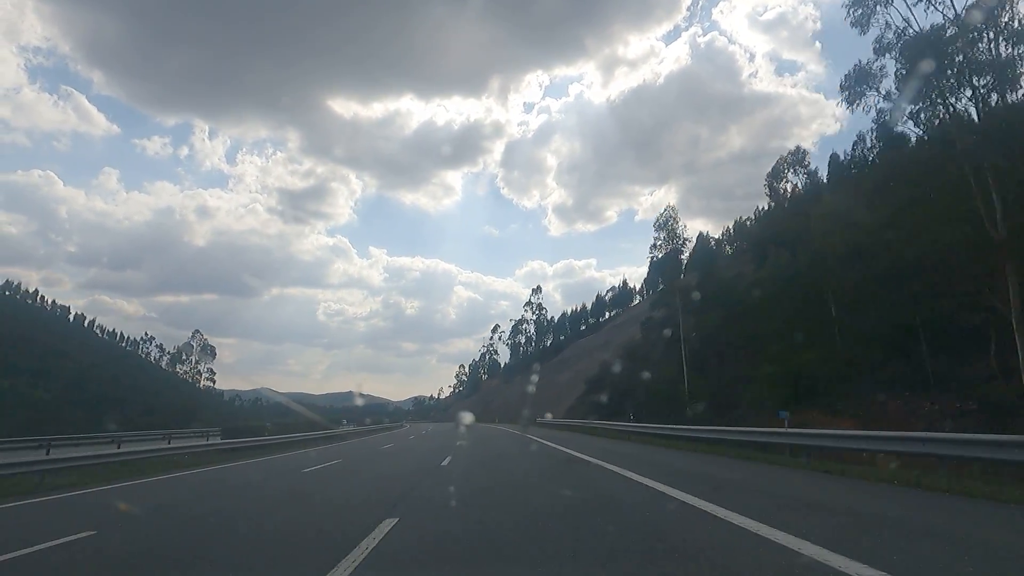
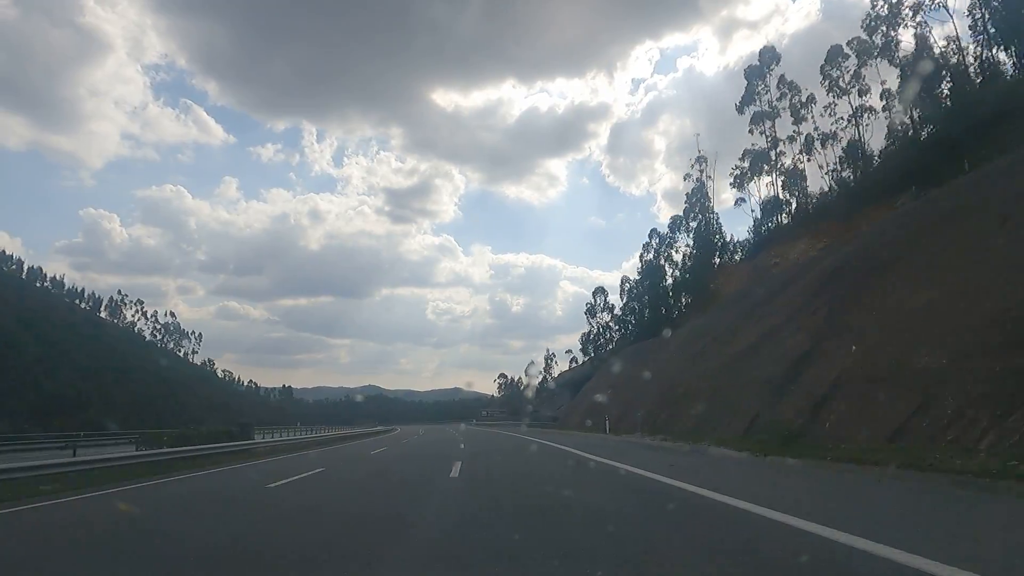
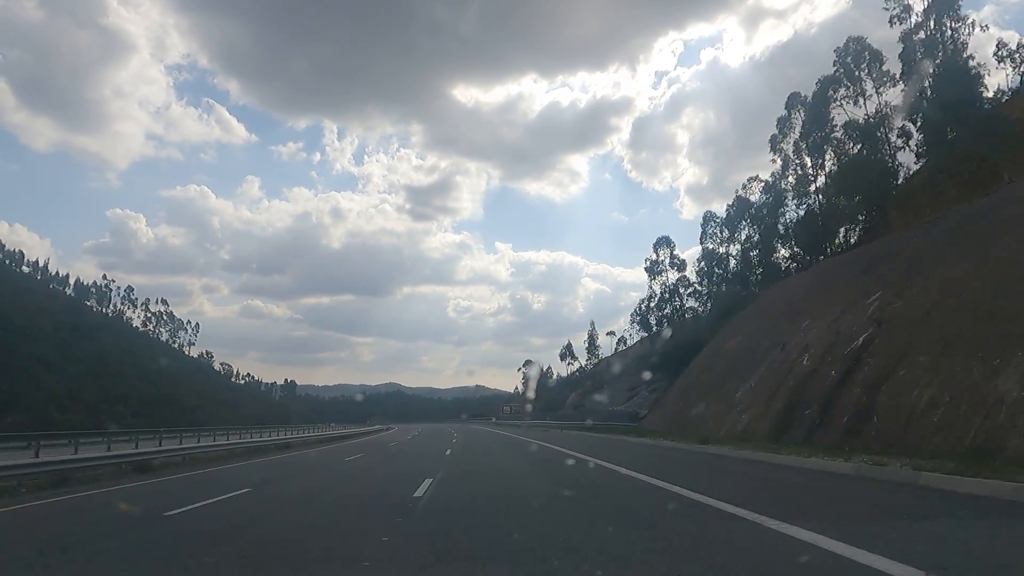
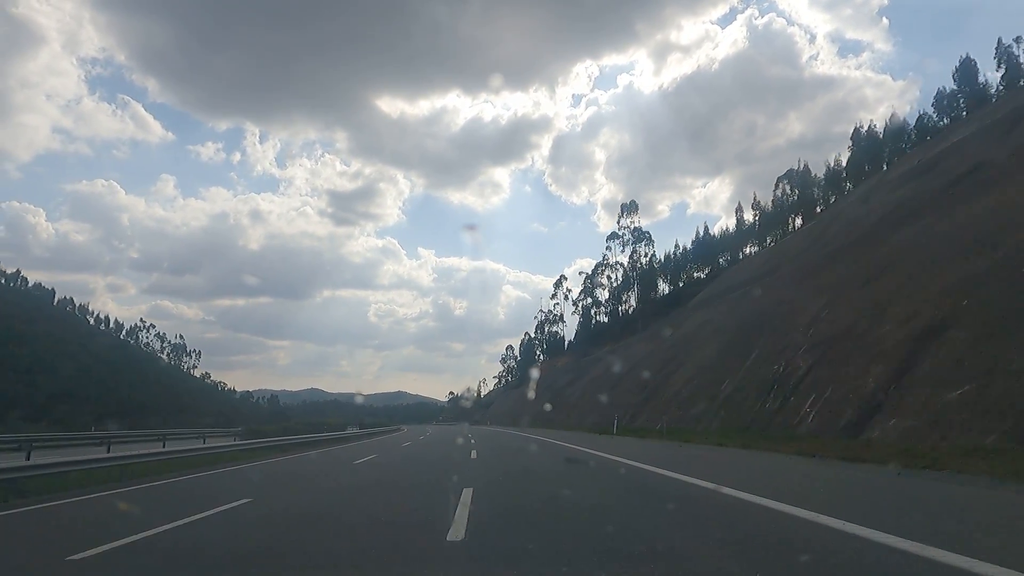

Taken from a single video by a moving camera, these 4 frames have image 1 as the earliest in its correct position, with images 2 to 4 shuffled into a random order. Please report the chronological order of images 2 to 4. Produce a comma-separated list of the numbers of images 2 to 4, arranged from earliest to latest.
4, 2, 3
